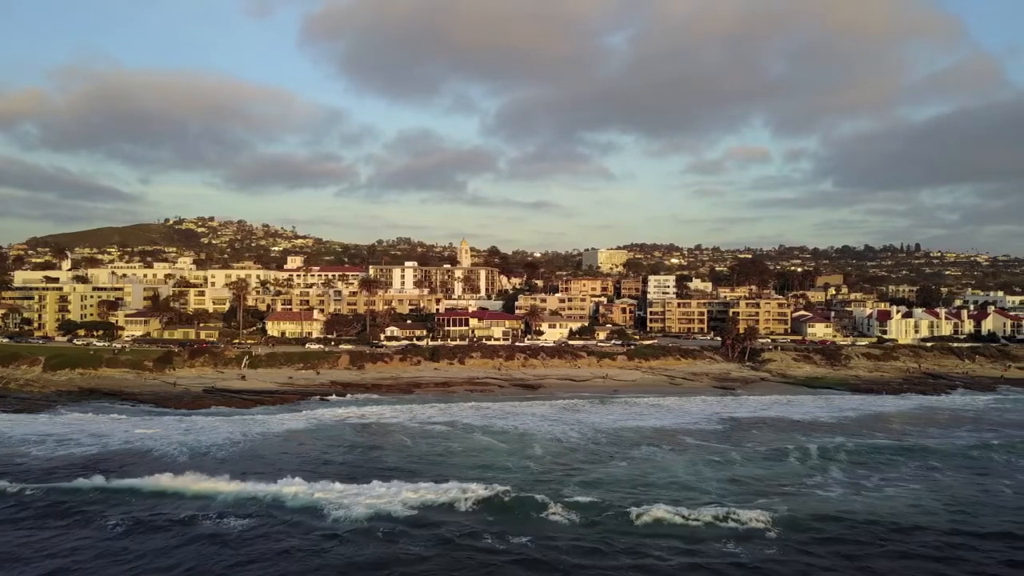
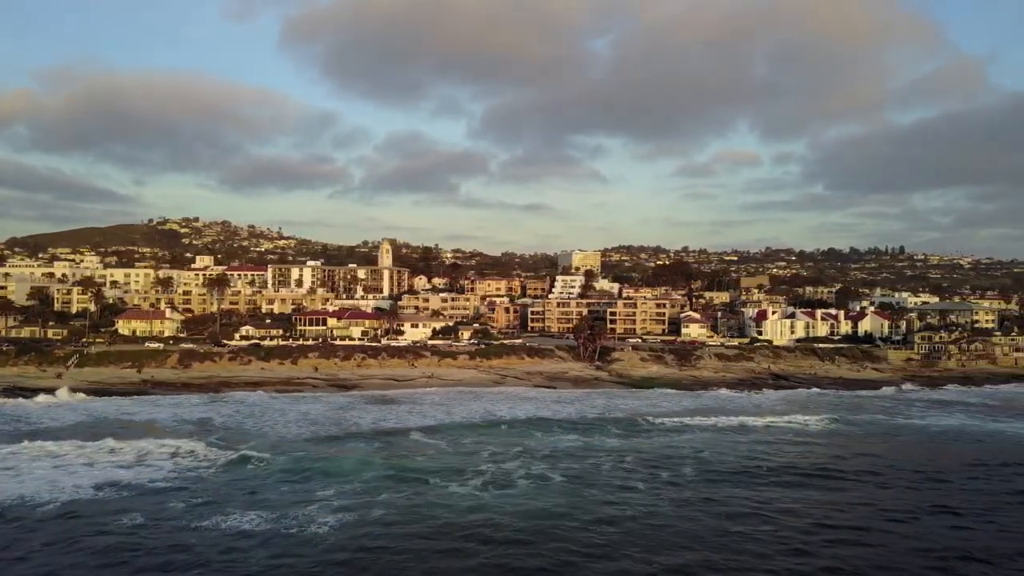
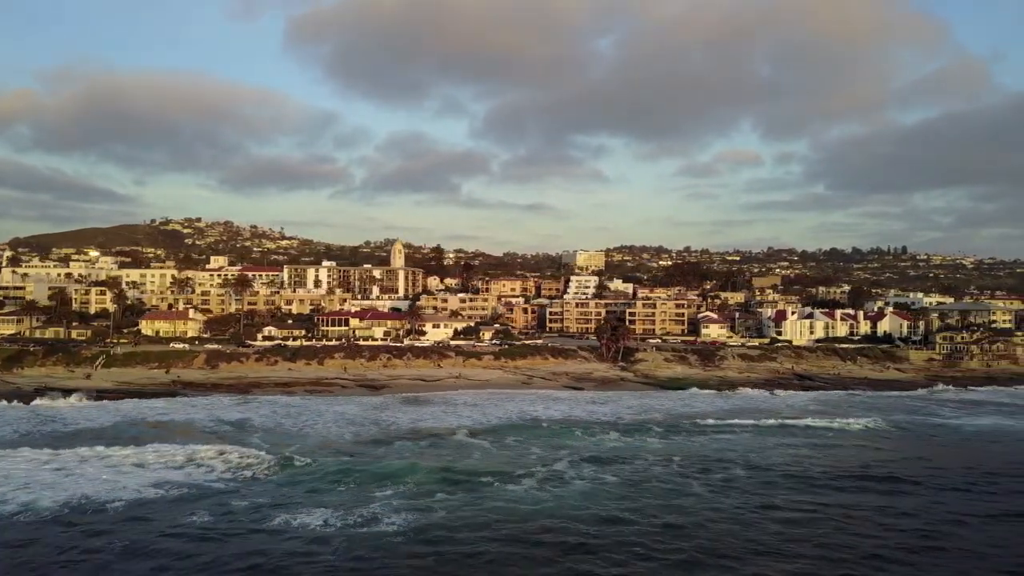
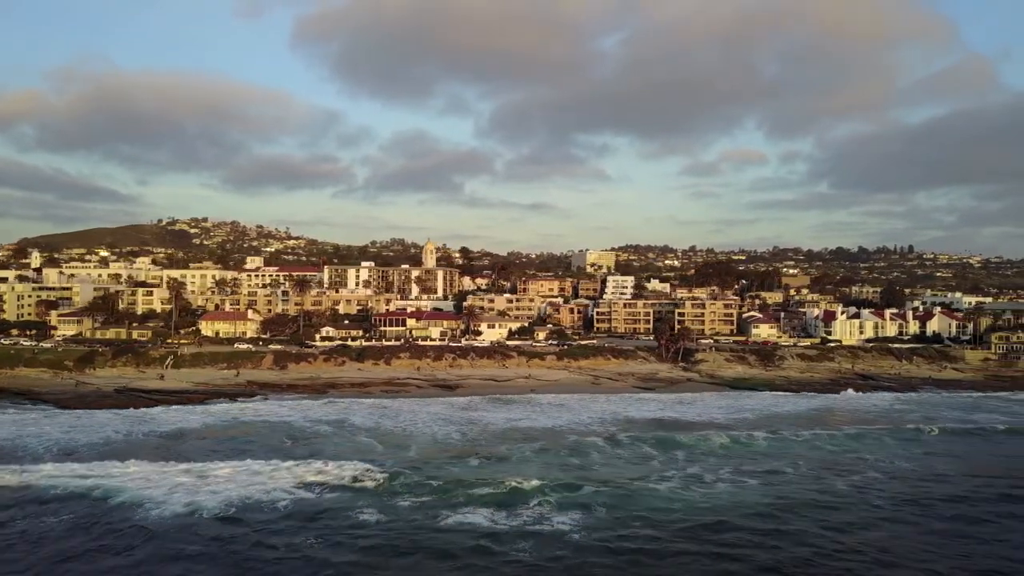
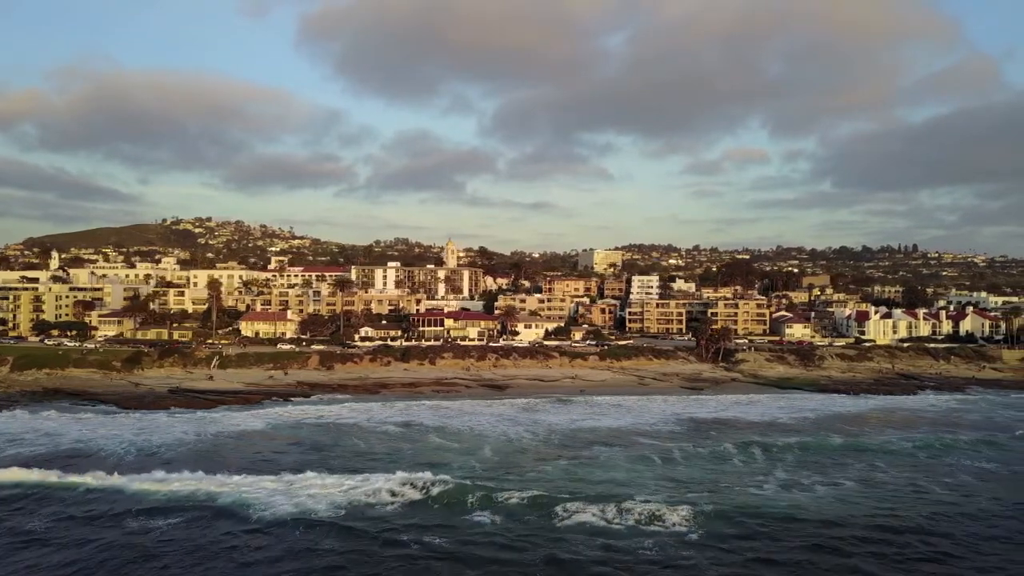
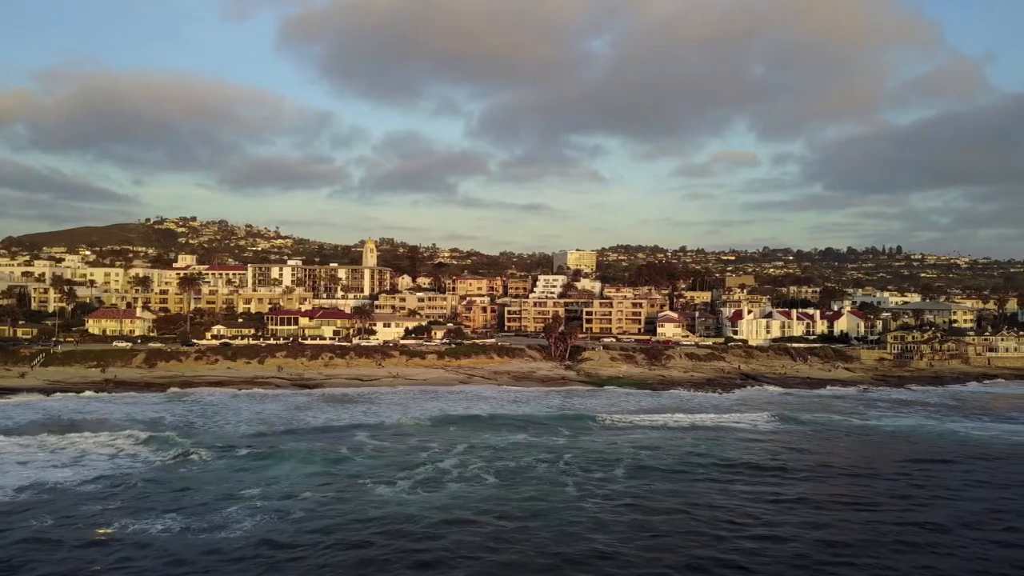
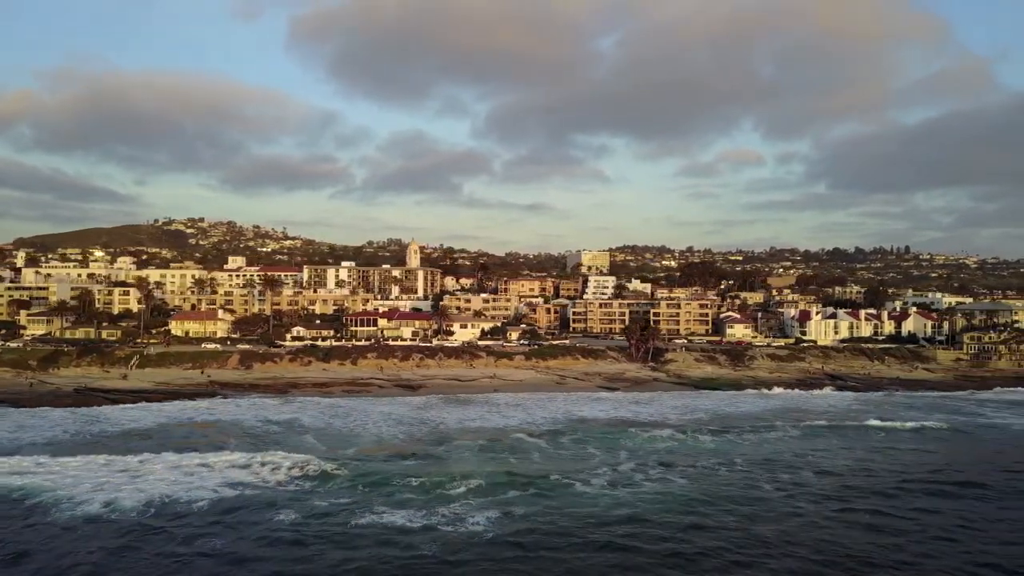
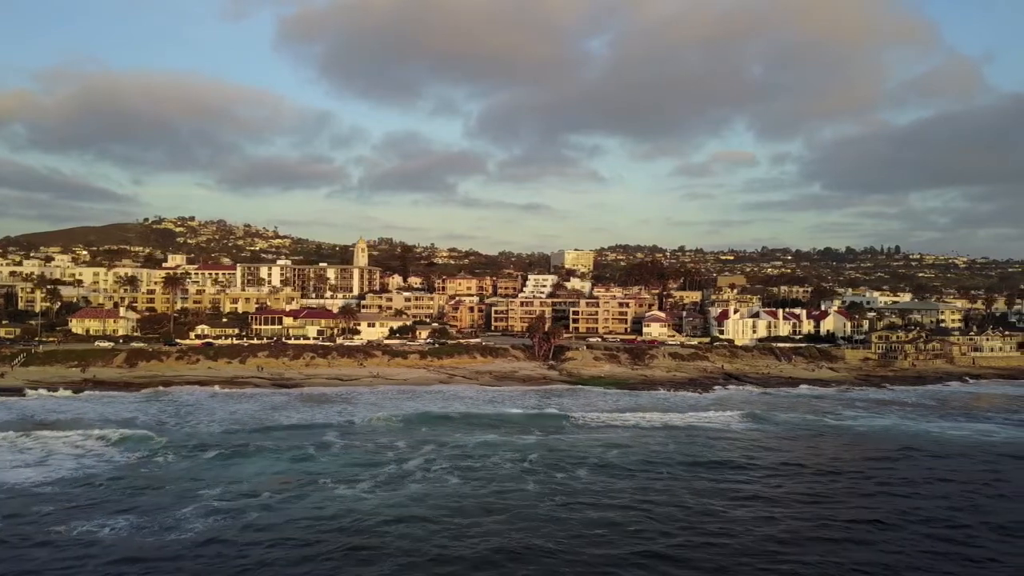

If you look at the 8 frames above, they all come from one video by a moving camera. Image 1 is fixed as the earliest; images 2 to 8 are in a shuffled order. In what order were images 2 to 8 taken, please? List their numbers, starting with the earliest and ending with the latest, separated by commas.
5, 4, 7, 3, 2, 6, 8
